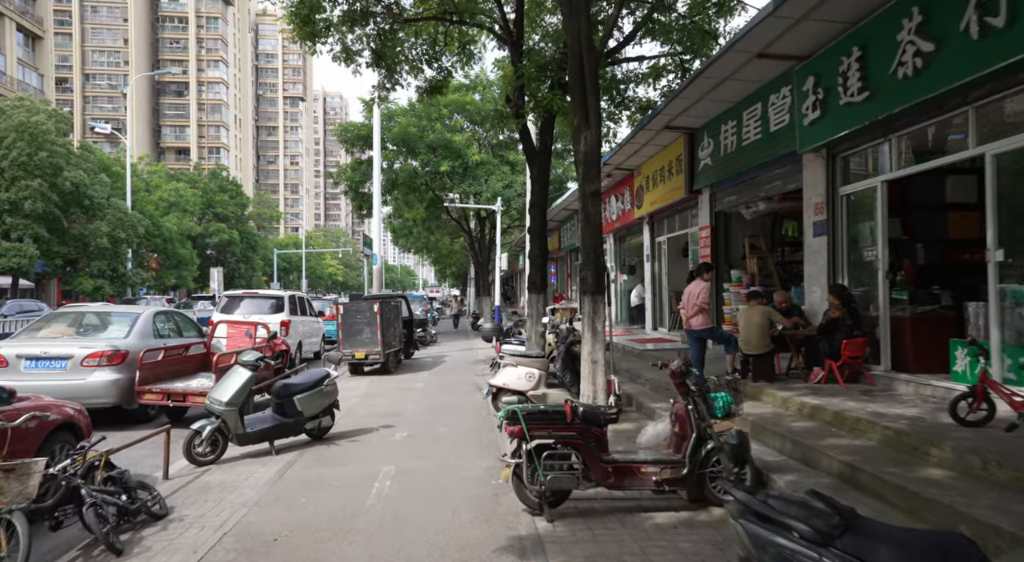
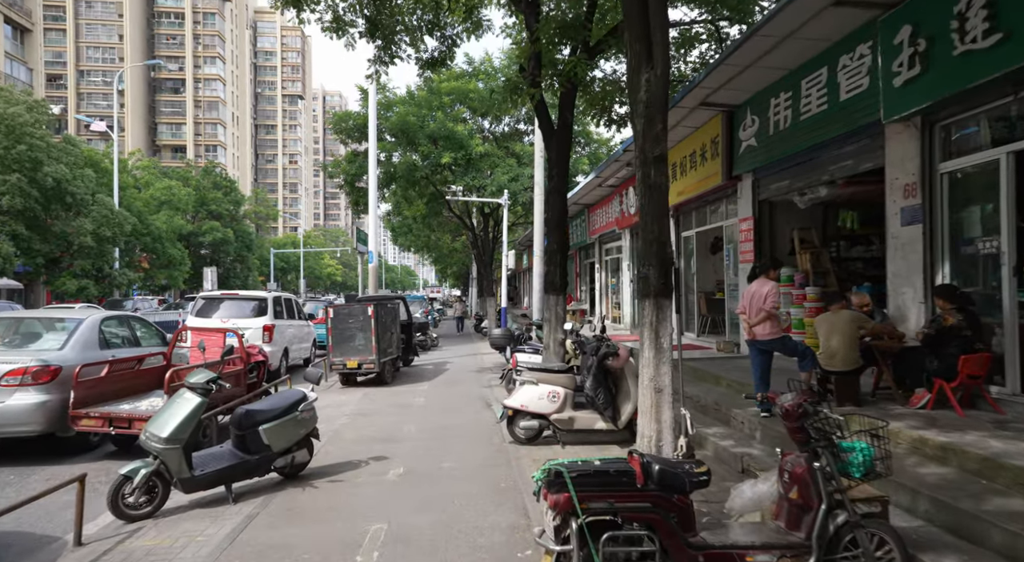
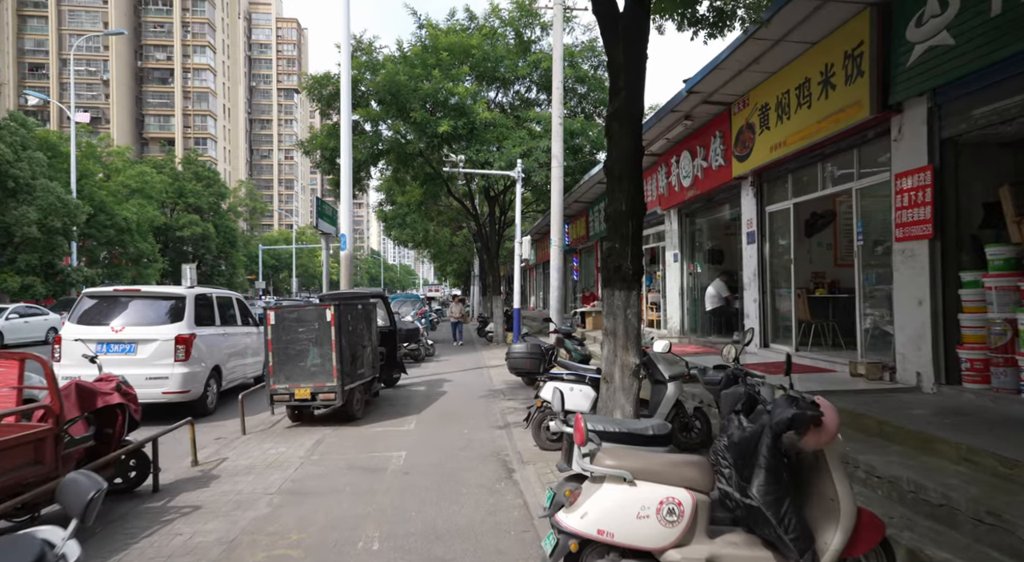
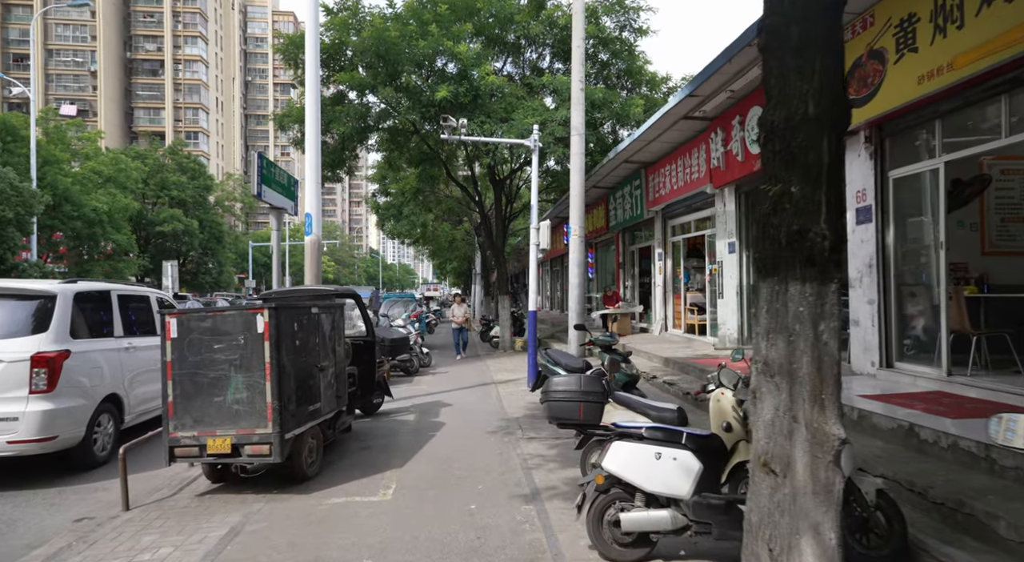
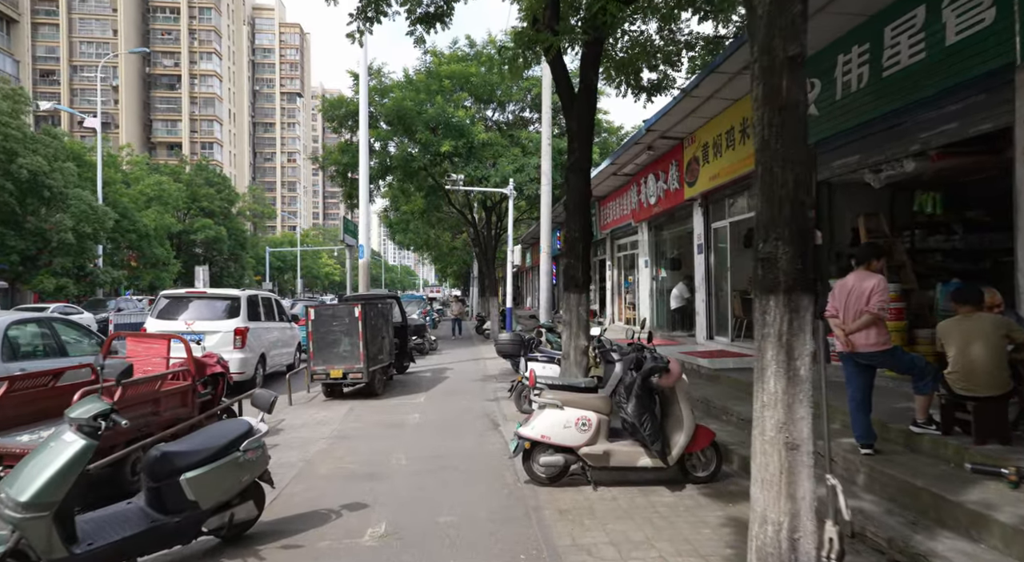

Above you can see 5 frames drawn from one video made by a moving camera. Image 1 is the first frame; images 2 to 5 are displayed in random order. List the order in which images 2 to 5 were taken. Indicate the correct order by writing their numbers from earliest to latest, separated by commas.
2, 5, 3, 4
